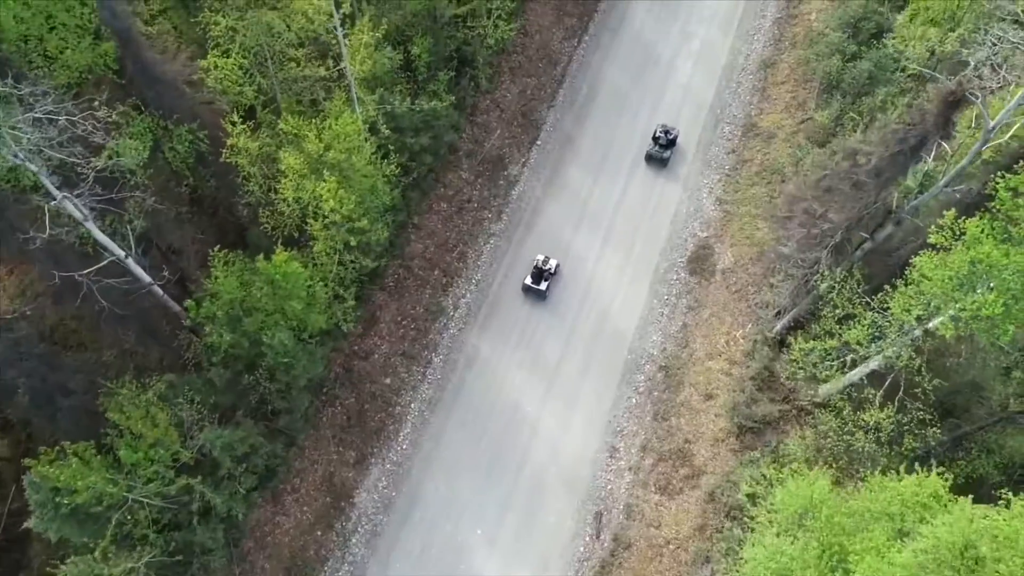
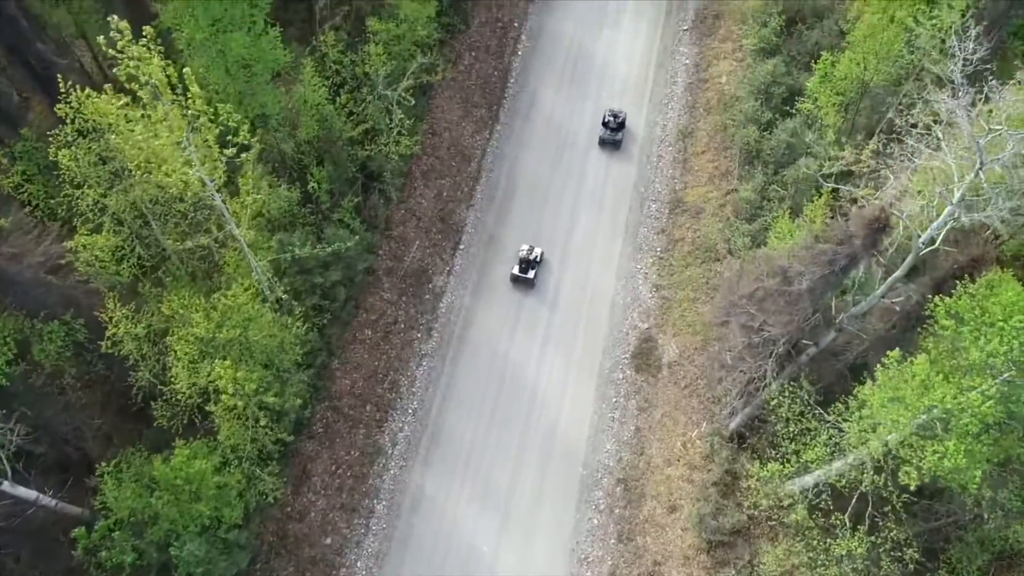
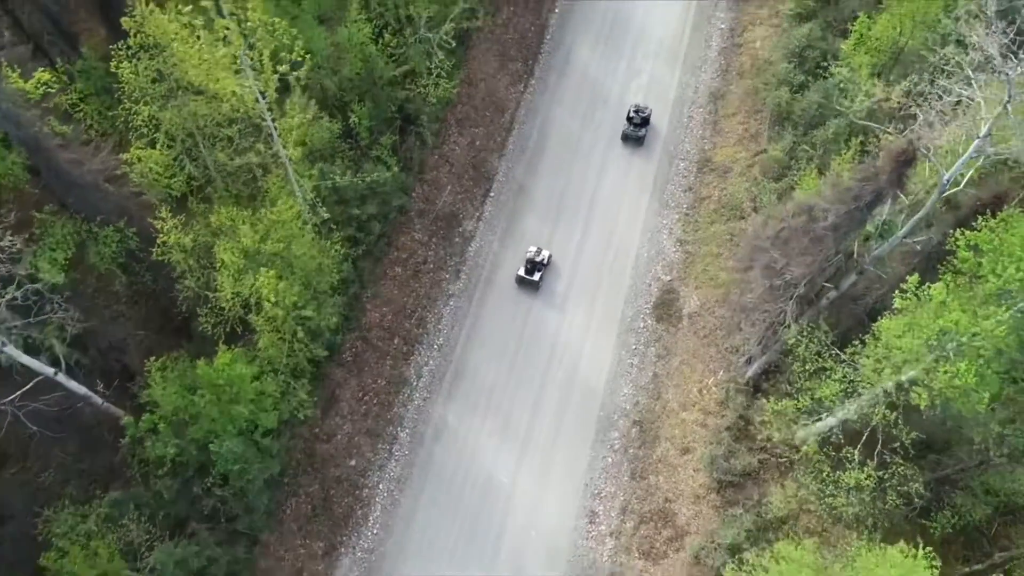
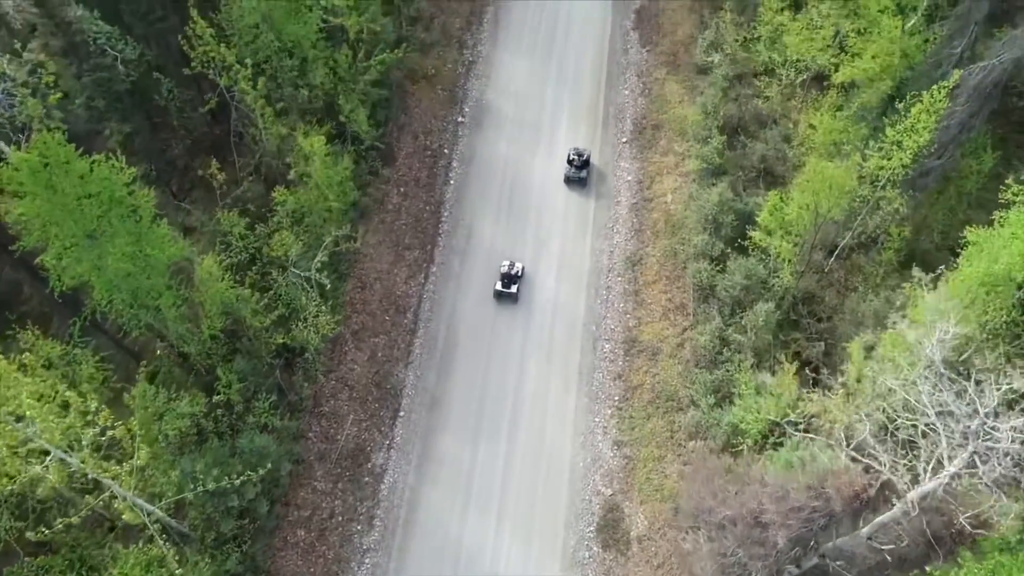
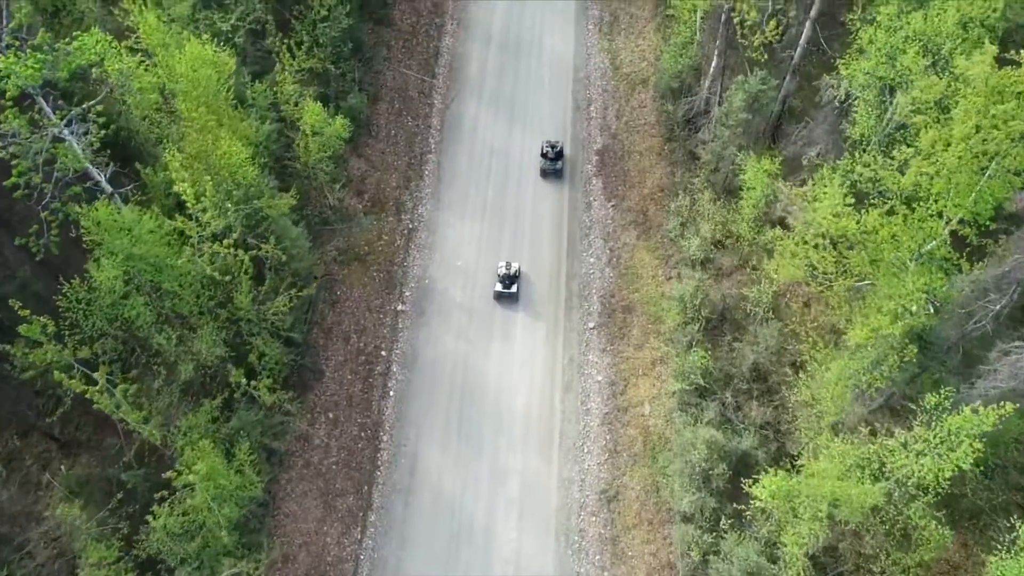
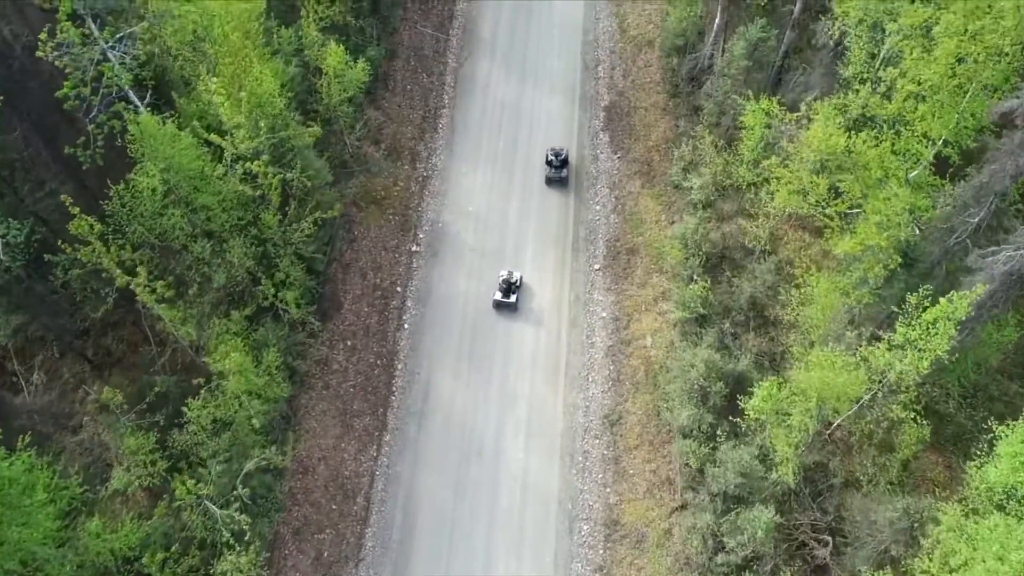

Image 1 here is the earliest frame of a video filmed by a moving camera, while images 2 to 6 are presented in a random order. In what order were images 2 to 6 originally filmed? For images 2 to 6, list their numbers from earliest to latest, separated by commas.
3, 2, 4, 6, 5
